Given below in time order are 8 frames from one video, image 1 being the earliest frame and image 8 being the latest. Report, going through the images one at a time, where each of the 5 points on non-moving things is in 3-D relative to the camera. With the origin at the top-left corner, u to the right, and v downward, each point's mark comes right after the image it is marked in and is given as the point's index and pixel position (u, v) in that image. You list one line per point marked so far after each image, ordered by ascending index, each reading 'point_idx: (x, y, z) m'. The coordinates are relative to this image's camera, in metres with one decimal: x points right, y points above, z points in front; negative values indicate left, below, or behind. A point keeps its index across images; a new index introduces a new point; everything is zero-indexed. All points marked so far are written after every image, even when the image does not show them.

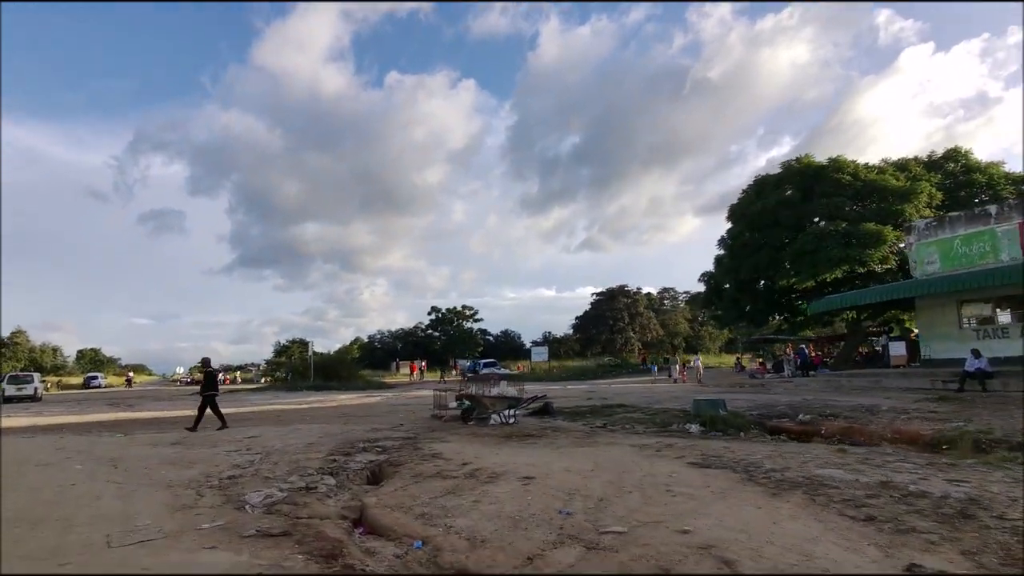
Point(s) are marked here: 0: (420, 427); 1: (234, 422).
0: (-2.1, -3.4, +14.4) m
1: (-8.7, -4.2, +19.1) m
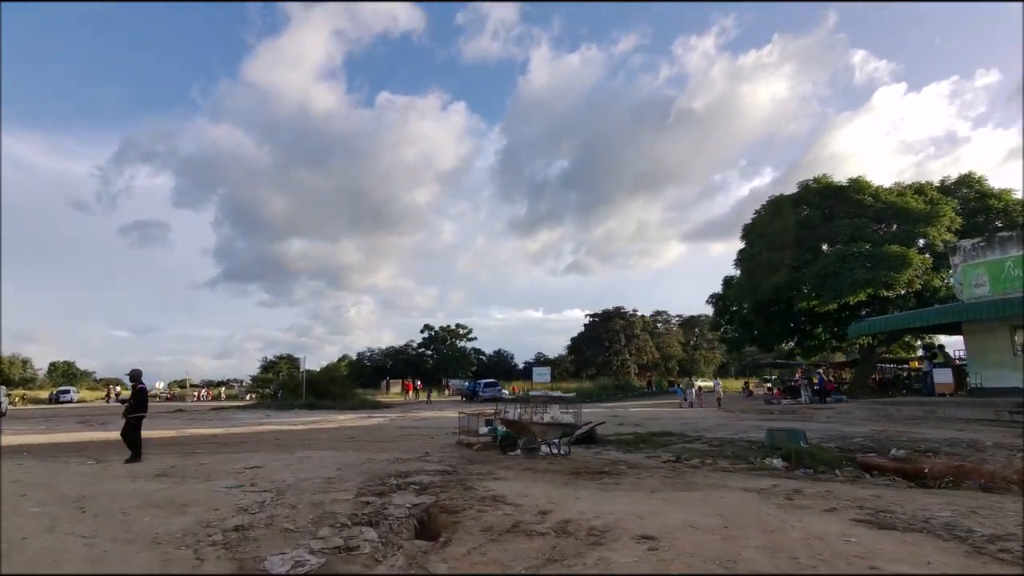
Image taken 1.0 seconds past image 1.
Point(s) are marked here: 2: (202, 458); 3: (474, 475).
0: (-1.1, -3.5, +12.3) m
1: (-7.8, -4.4, +16.8) m
2: (-6.9, -3.8, +13.5) m
3: (-0.6, -3.1, +10.0) m
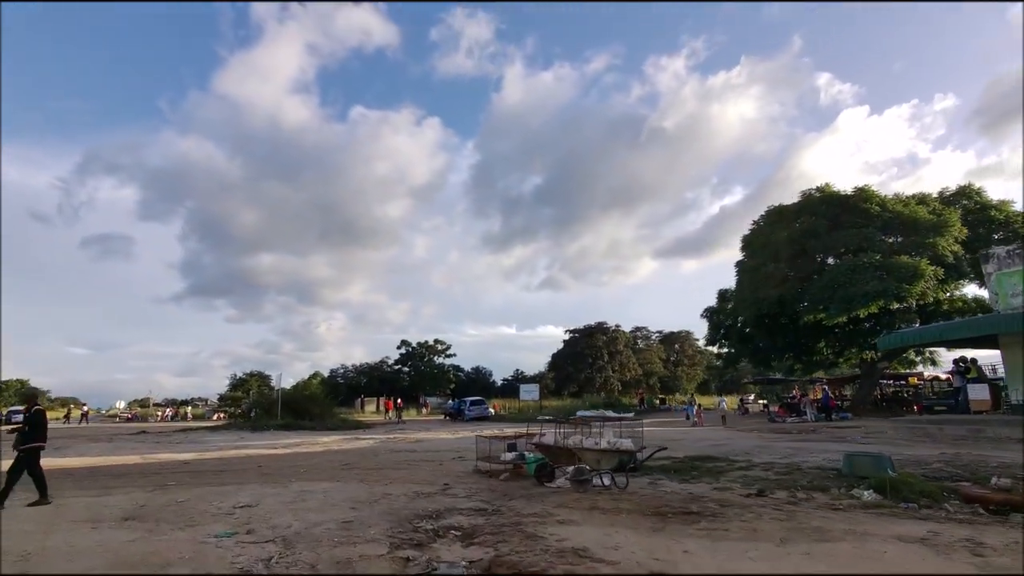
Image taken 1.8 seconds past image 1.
0: (-0.4, -3.5, +10.3) m
1: (-7.3, -4.5, +14.5) m
2: (-6.2, -3.8, +11.3) m
3: (+0.2, -3.0, +8.1) m
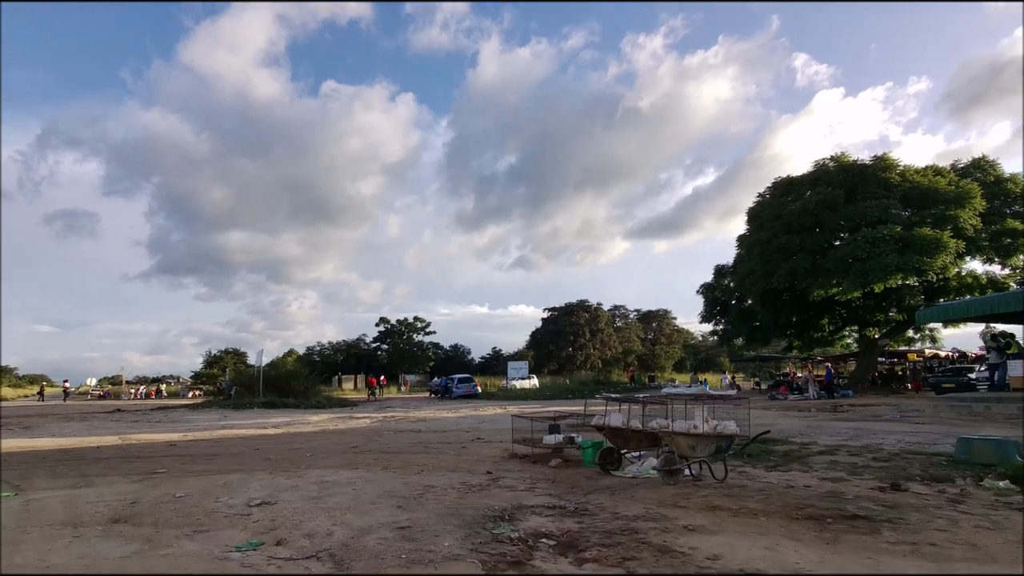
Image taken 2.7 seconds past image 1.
0: (+0.6, -2.8, +8.6) m
1: (-6.5, -3.6, +12.5) m
2: (-5.3, -3.0, +9.3) m
3: (+1.3, -2.4, +6.4) m
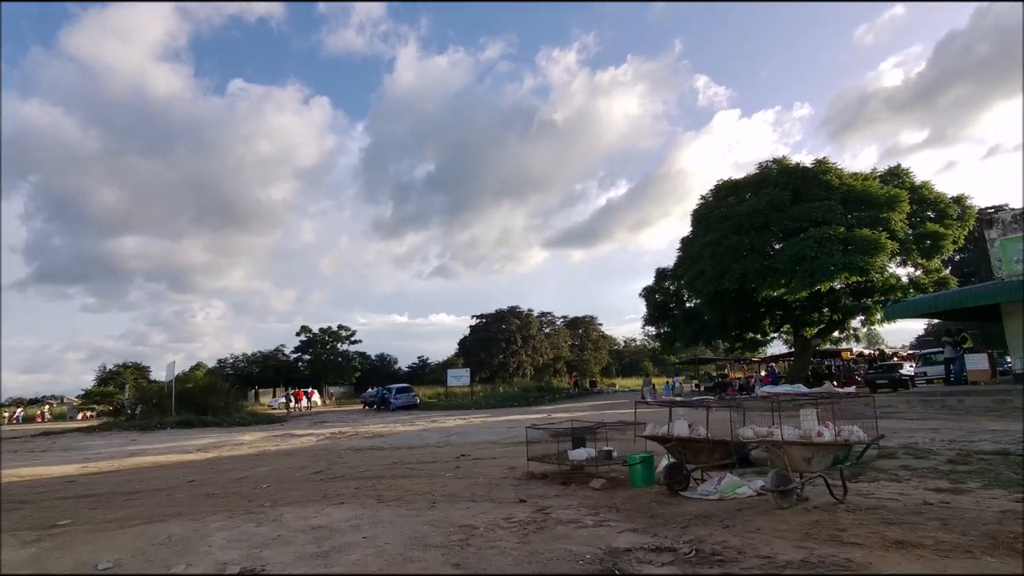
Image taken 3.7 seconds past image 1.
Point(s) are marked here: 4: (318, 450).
0: (+1.3, -2.6, +6.7) m
1: (-6.3, -3.4, +9.6) m
2: (-4.6, -2.8, +6.7) m
3: (+2.3, -2.1, +4.6) m
4: (-5.5, -4.6, +17.4) m
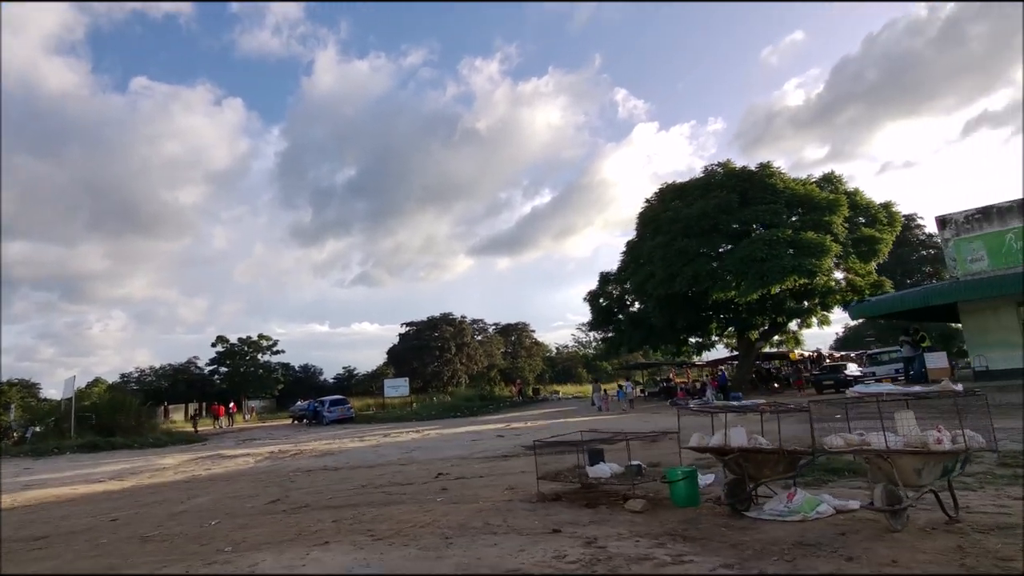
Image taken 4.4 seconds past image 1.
0: (+1.8, -2.4, +5.5) m
1: (-6.1, -3.3, +7.5) m
2: (-4.1, -2.7, +4.7) m
3: (+3.0, -1.9, +3.6) m
4: (-6.2, -4.6, +15.2) m
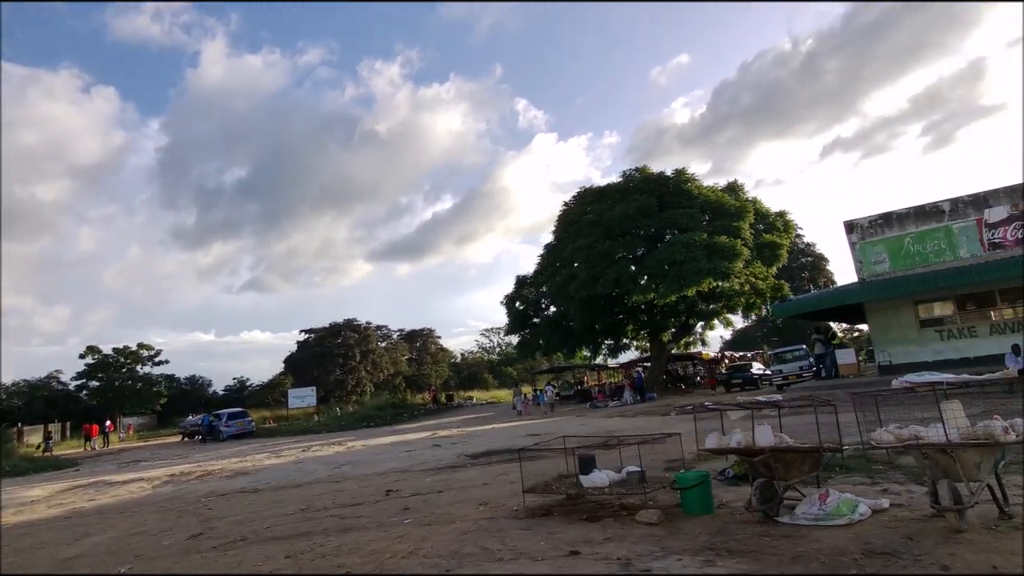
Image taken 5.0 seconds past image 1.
0: (+2.0, -2.2, +4.9) m
1: (-6.0, -3.2, +5.5) m
2: (-3.6, -2.5, +3.1) m
3: (+3.6, -1.8, +3.1) m
4: (-7.4, -4.5, +13.1) m
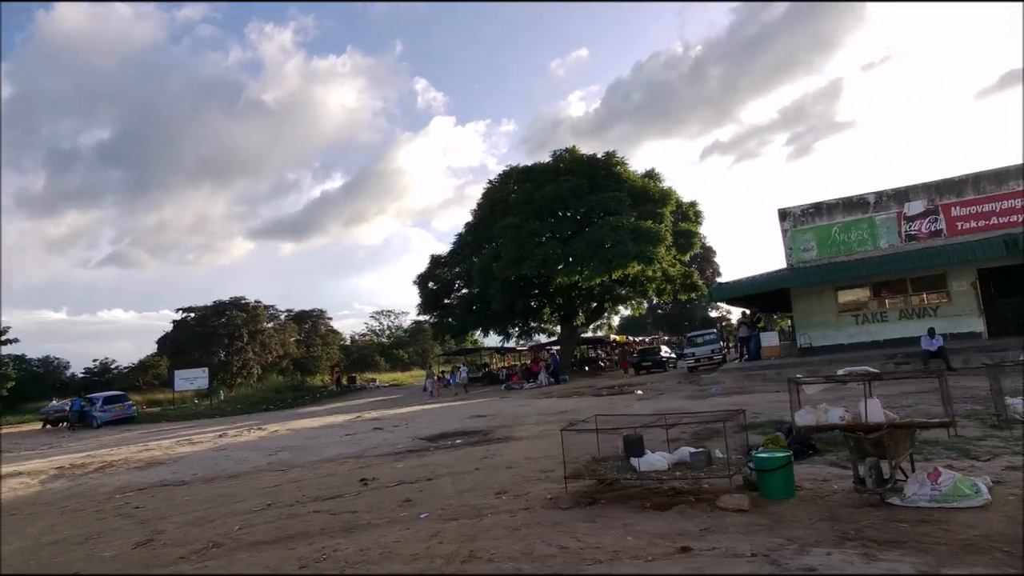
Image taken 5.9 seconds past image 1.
0: (+3.0, -1.9, +4.2) m
1: (-5.1, -2.5, +3.4) m
2: (-2.3, -2.0, +1.5) m
3: (+4.8, -1.5, +2.7) m
4: (-7.8, -3.7, +10.7) m
